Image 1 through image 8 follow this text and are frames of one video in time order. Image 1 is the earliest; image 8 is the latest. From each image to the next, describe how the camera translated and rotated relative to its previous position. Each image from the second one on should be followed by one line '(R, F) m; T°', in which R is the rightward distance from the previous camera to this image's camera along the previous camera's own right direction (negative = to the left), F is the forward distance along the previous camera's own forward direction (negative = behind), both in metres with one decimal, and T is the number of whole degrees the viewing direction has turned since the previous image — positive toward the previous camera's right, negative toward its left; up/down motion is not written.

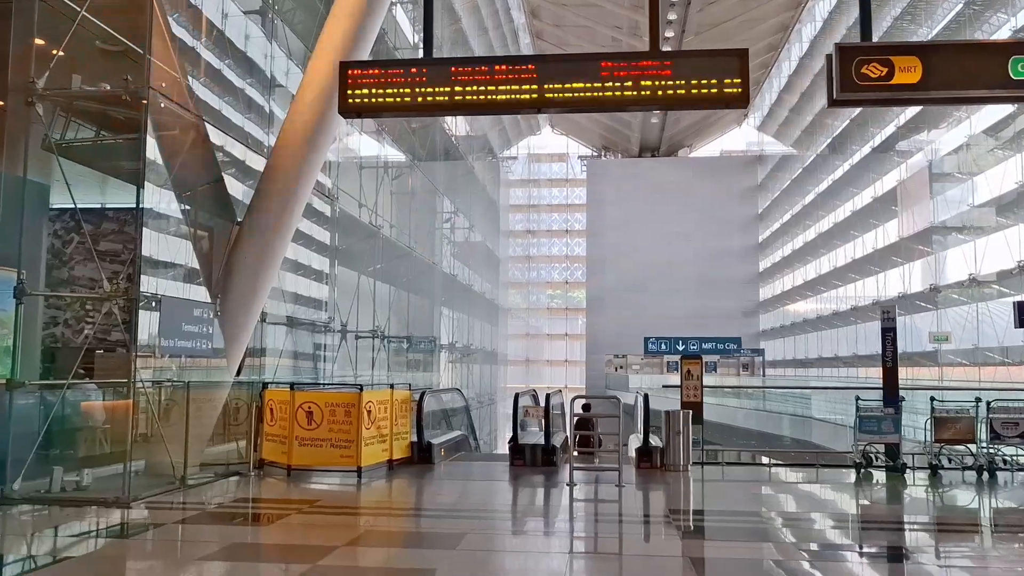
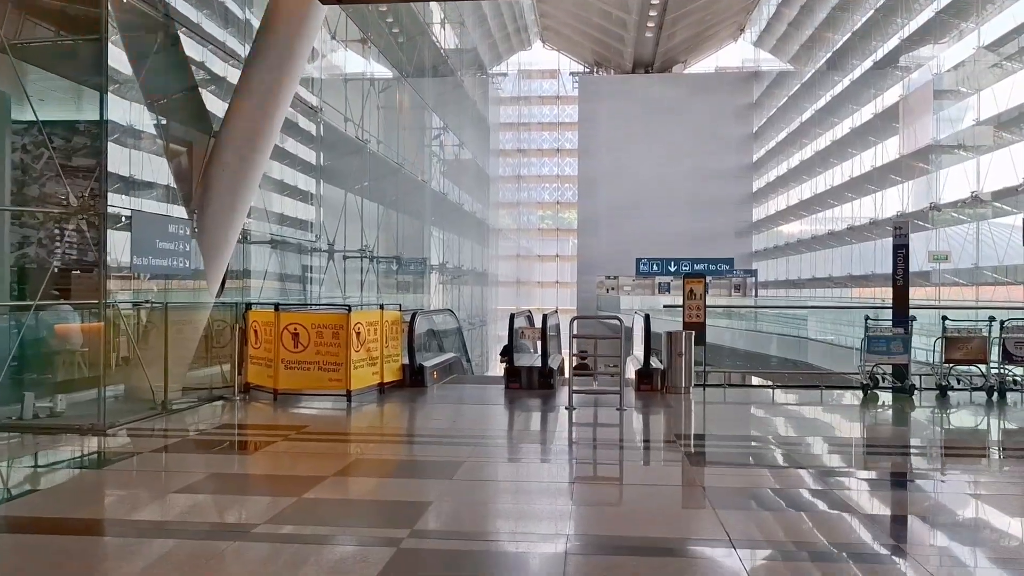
(-0.1, +0.5) m; +1°
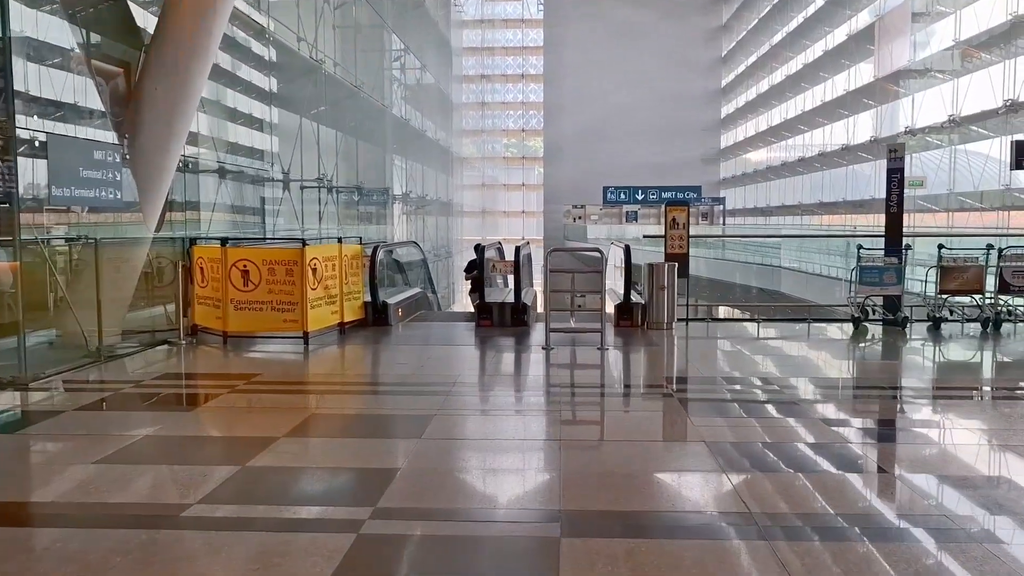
(-0.1, +0.7) m; +2°
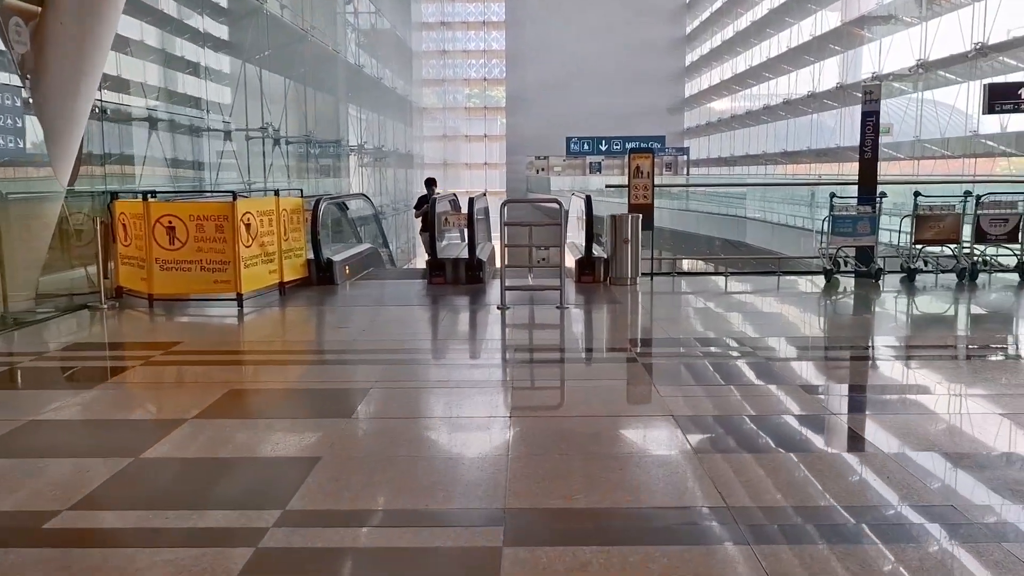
(+0.1, +0.5) m; +2°
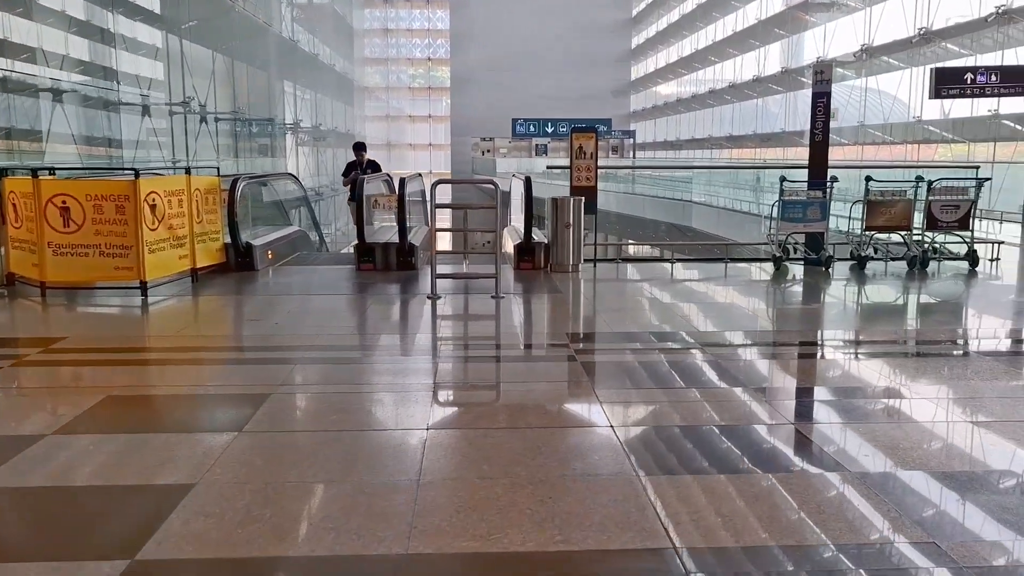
(+0.1, +0.5) m; +4°
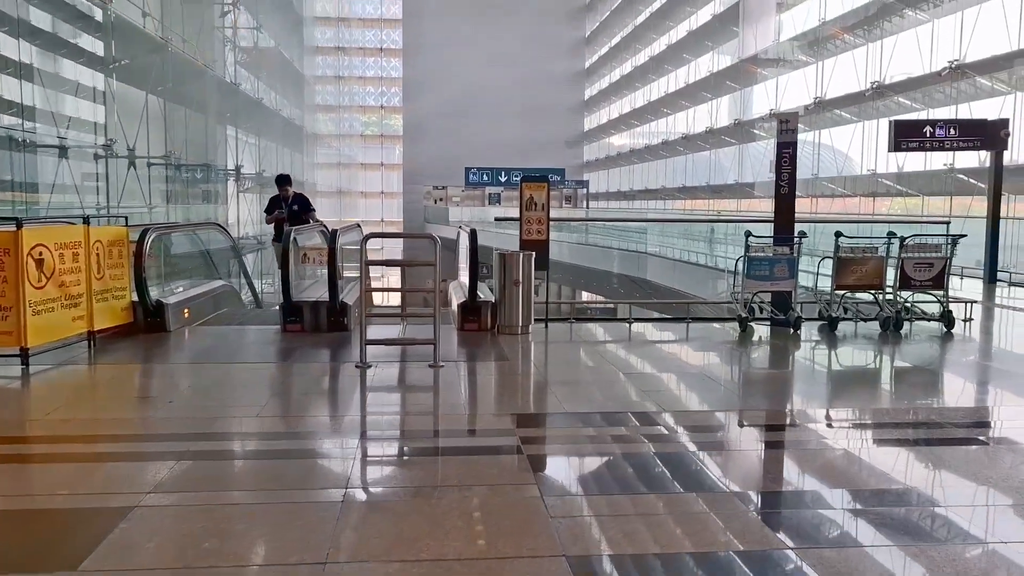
(+0.1, +0.7) m; +3°
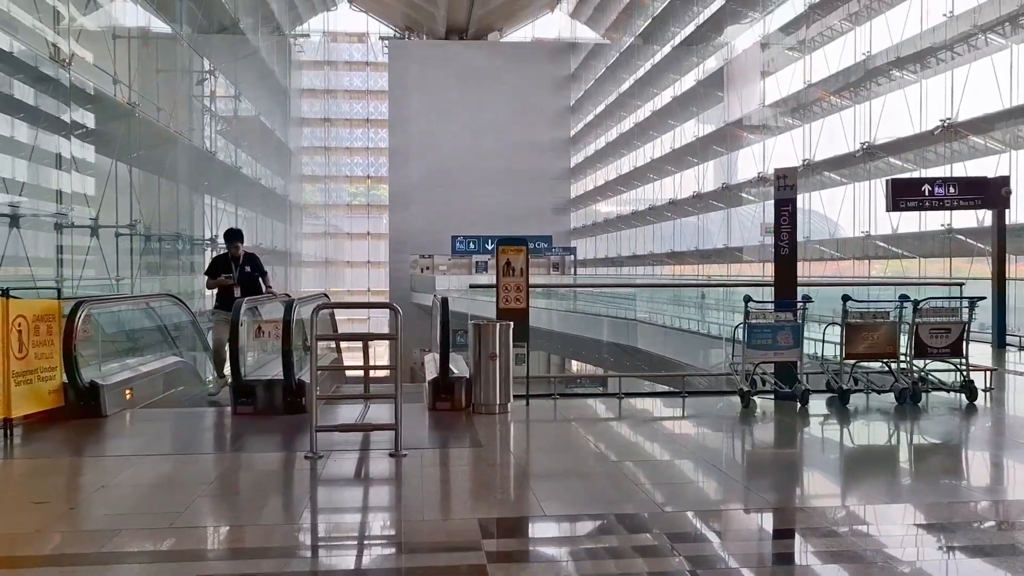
(+0.1, +0.7) m; +1°
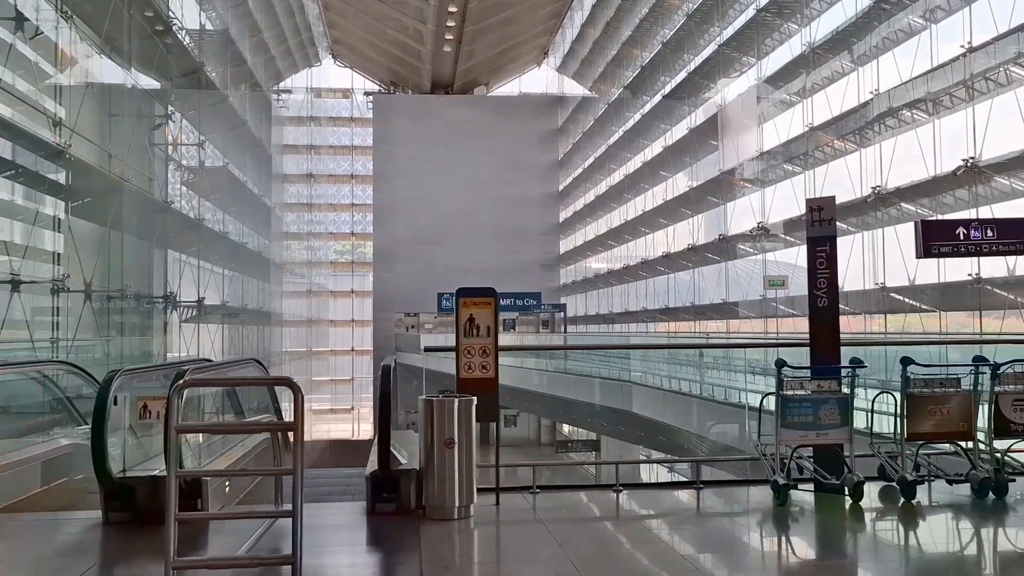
(+0.2, +1.4) m; +1°
